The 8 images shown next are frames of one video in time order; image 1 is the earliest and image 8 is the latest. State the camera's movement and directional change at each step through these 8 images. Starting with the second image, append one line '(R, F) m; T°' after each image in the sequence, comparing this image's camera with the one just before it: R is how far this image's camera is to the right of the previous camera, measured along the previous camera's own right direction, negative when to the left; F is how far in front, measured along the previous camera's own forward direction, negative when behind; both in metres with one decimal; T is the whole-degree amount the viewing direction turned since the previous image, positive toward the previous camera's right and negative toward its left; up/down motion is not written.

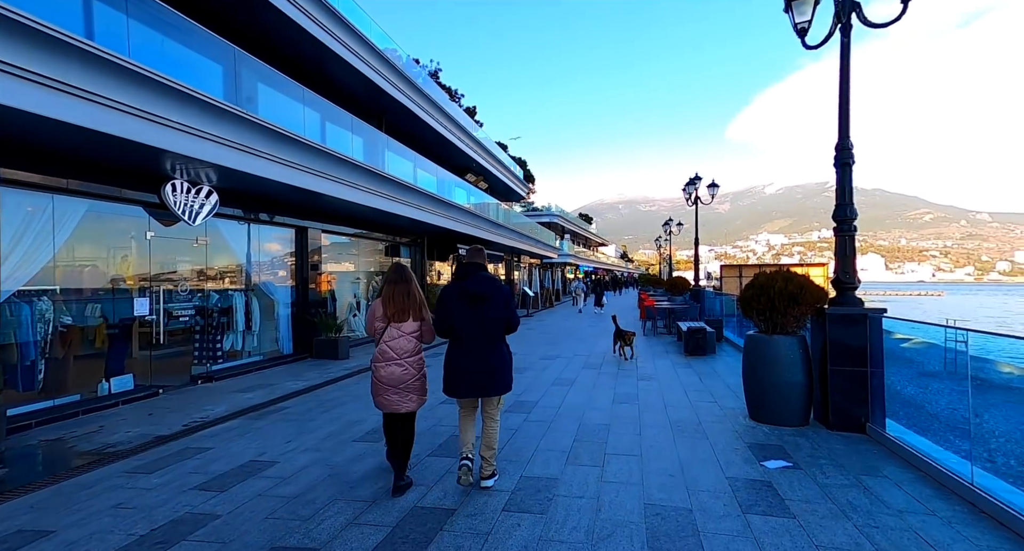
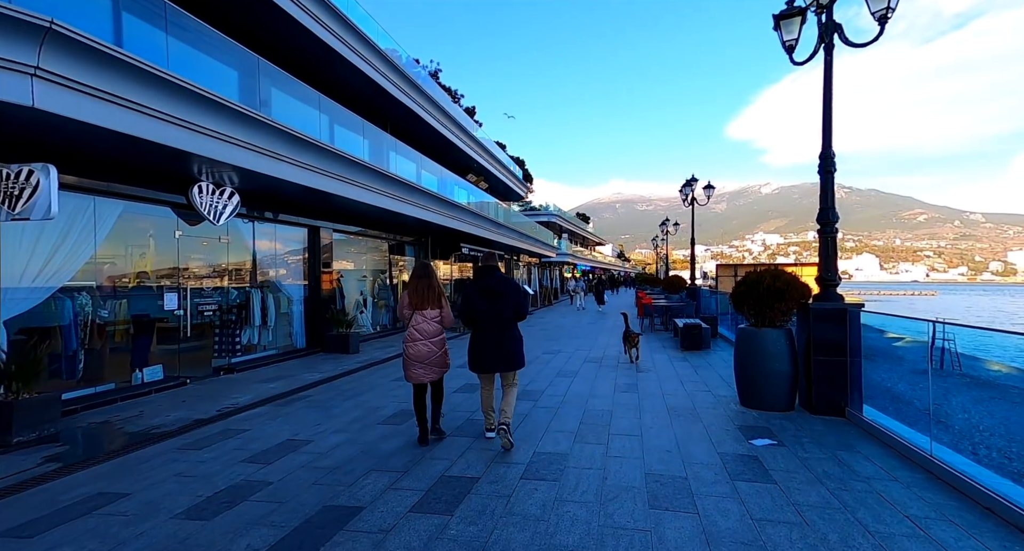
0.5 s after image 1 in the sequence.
(-0.2, -0.5) m; 0°
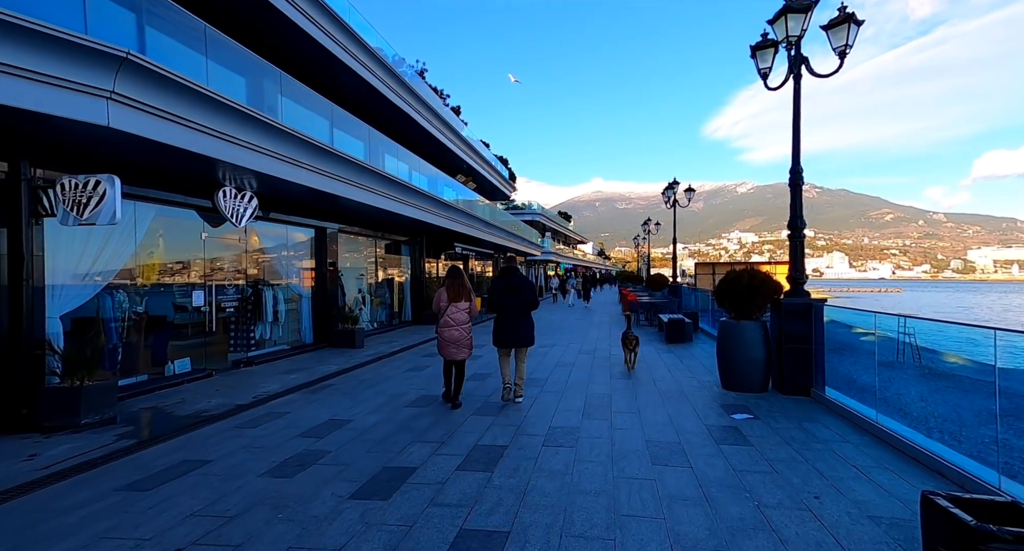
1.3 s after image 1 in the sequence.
(-0.4, -0.7) m; +2°
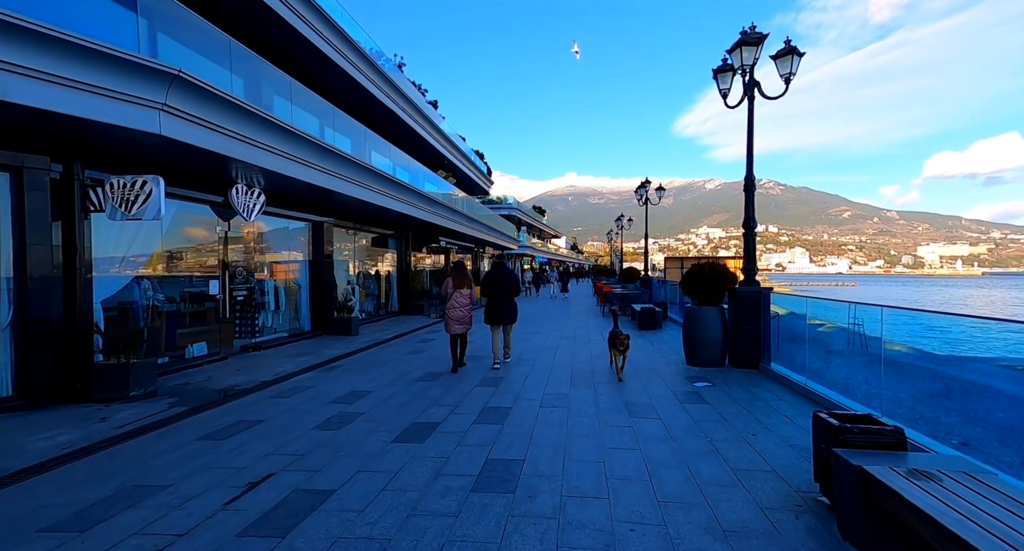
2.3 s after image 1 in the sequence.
(-0.4, -0.9) m; +3°
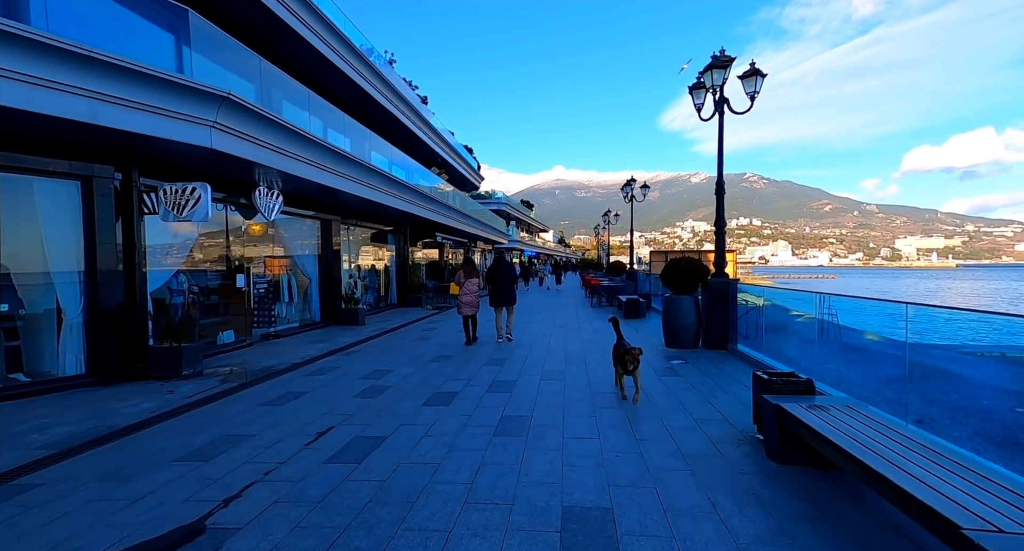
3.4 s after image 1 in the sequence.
(-0.2, -1.0) m; +2°
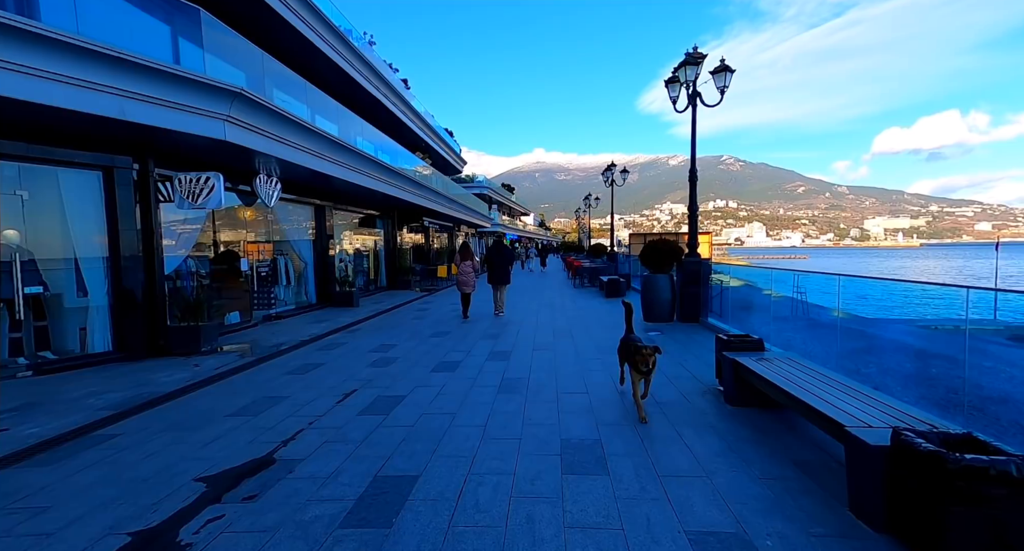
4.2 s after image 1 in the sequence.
(-0.2, -0.7) m; +2°
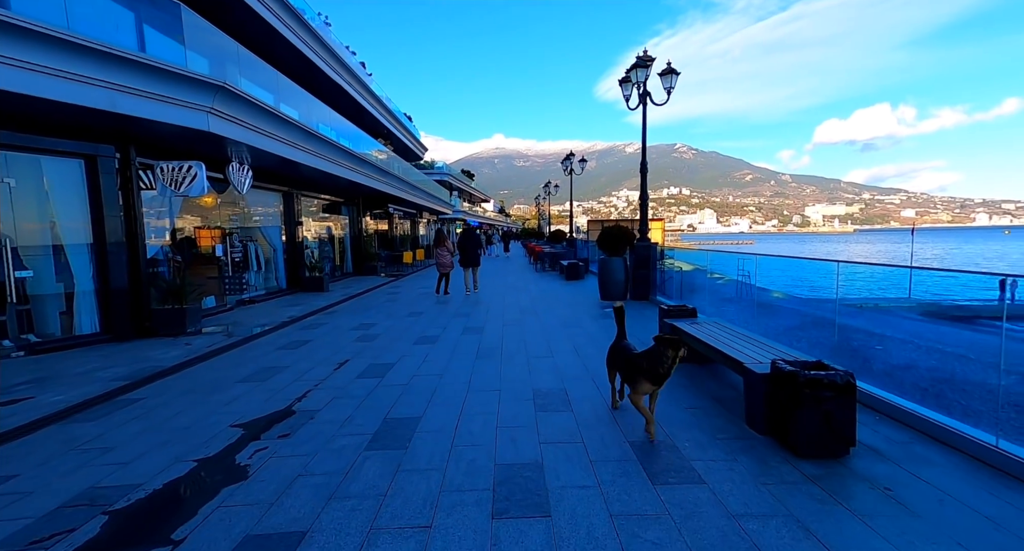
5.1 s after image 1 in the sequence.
(-0.2, -0.8) m; +5°
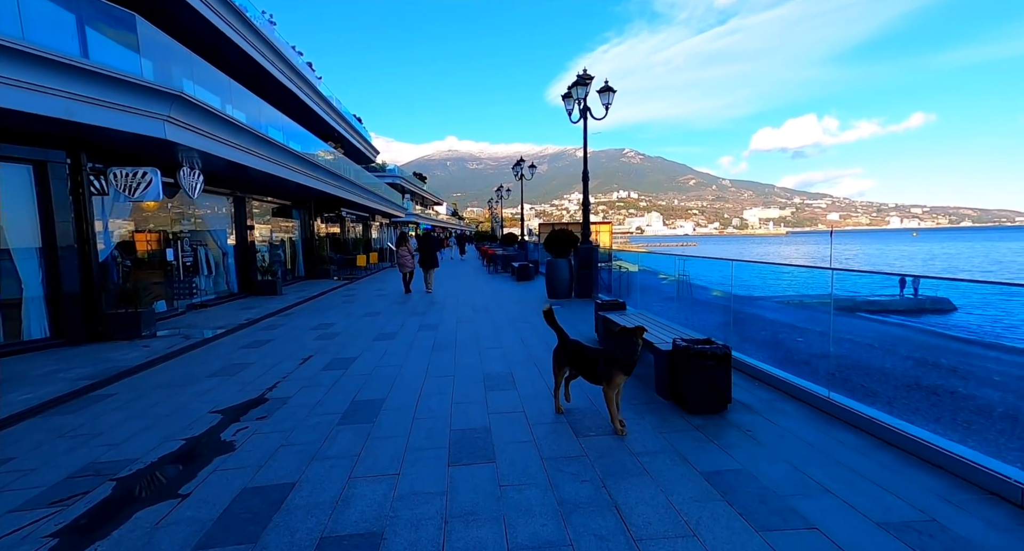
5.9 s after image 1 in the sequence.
(0.0, -0.7) m; +6°
